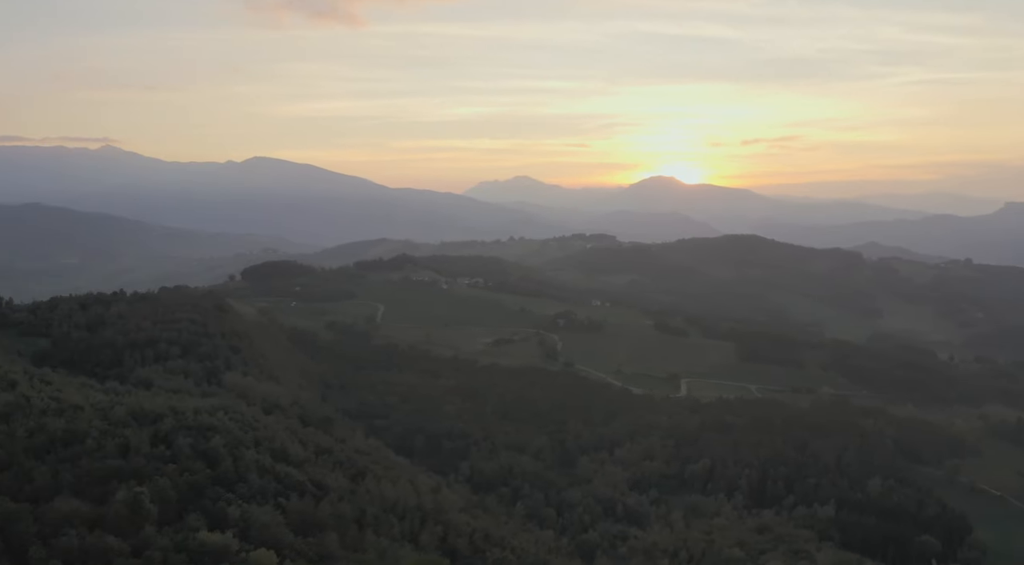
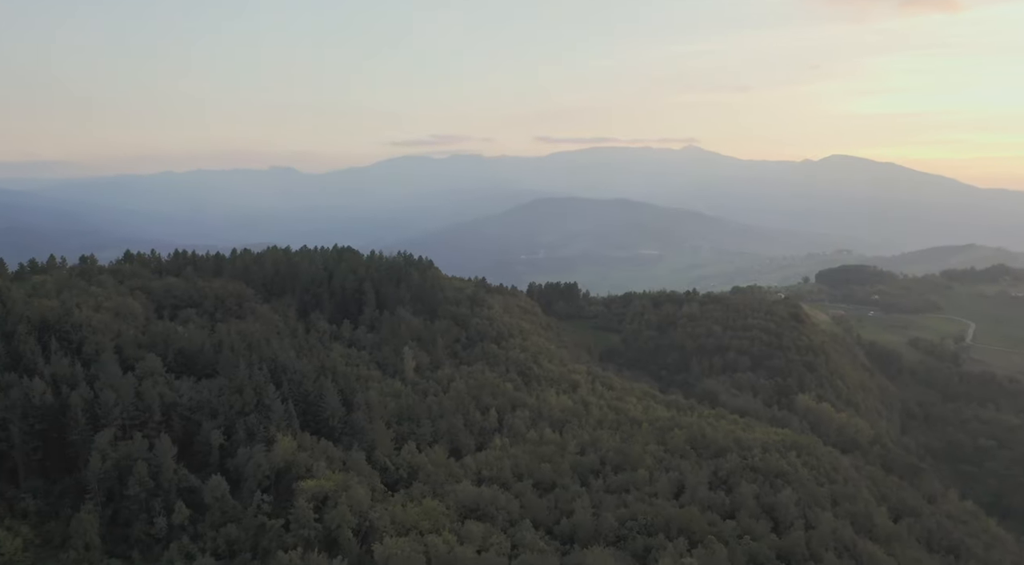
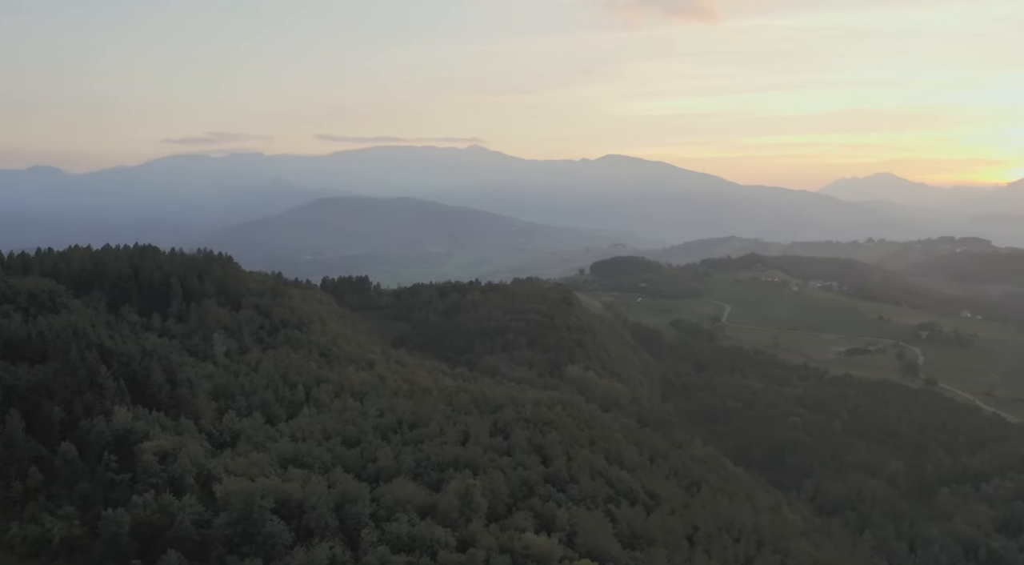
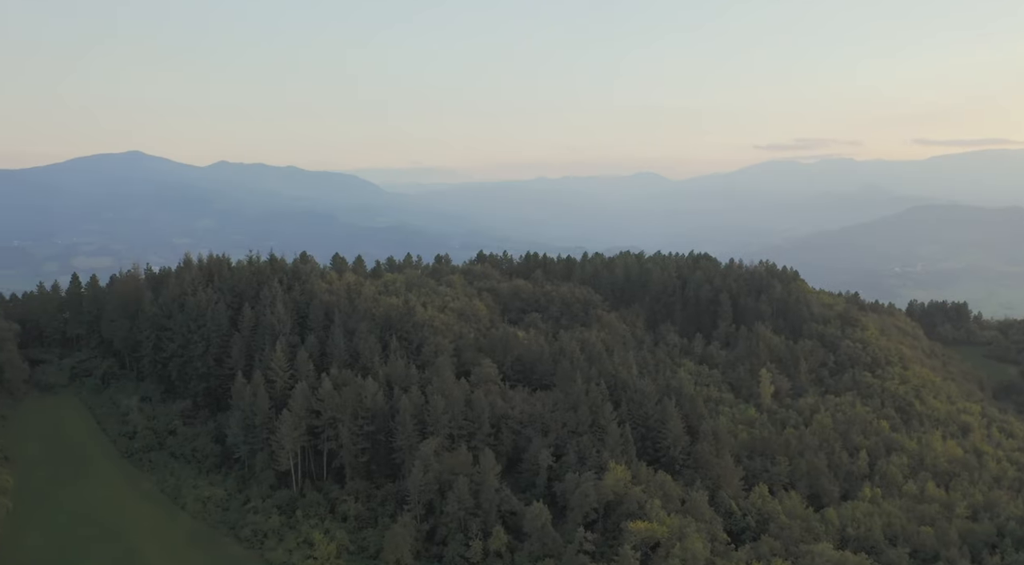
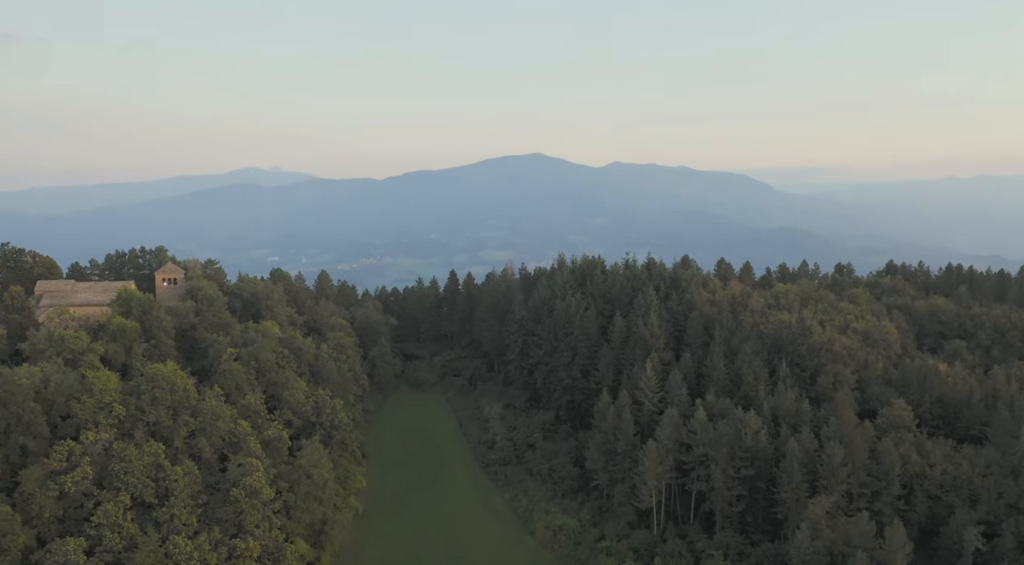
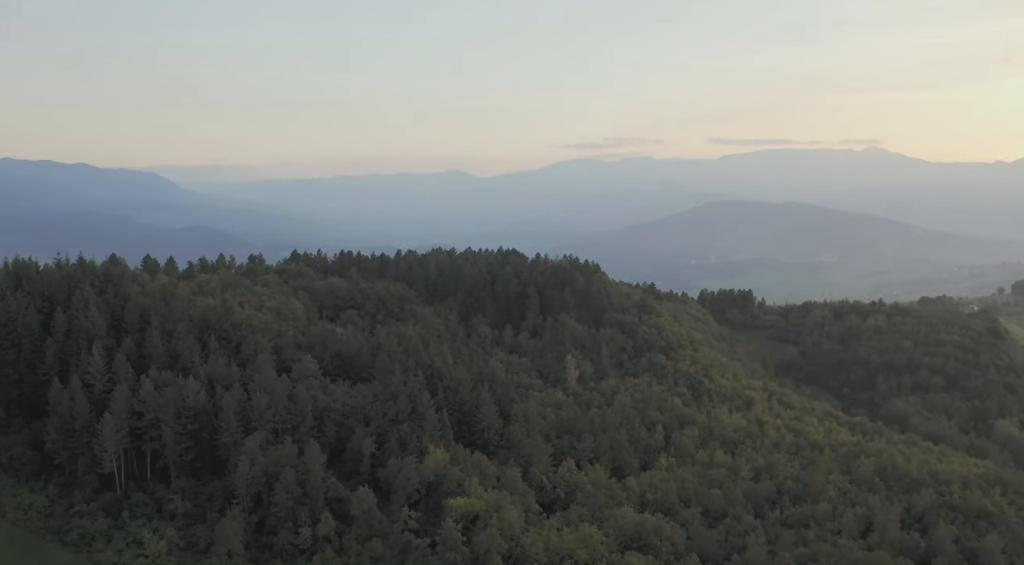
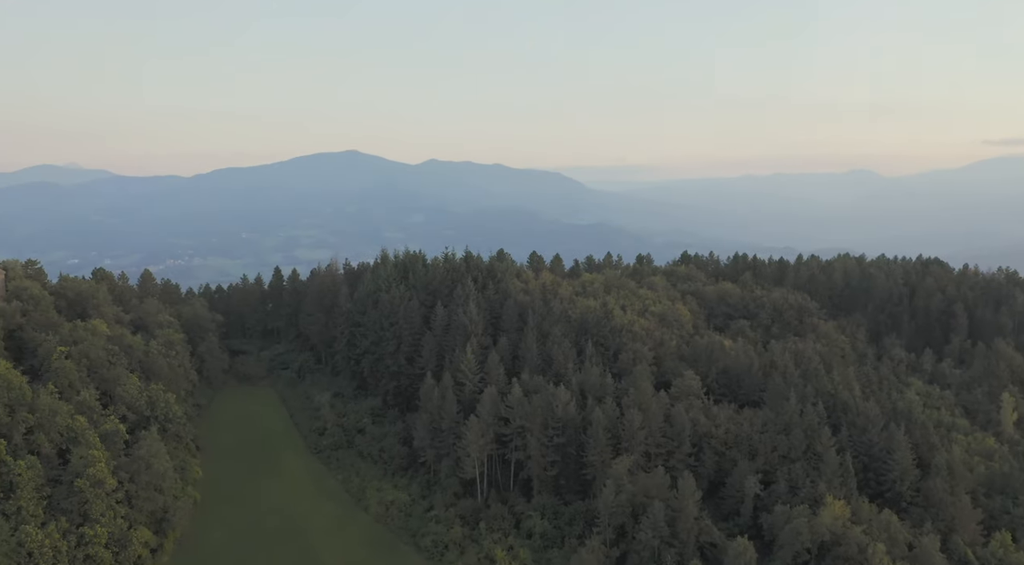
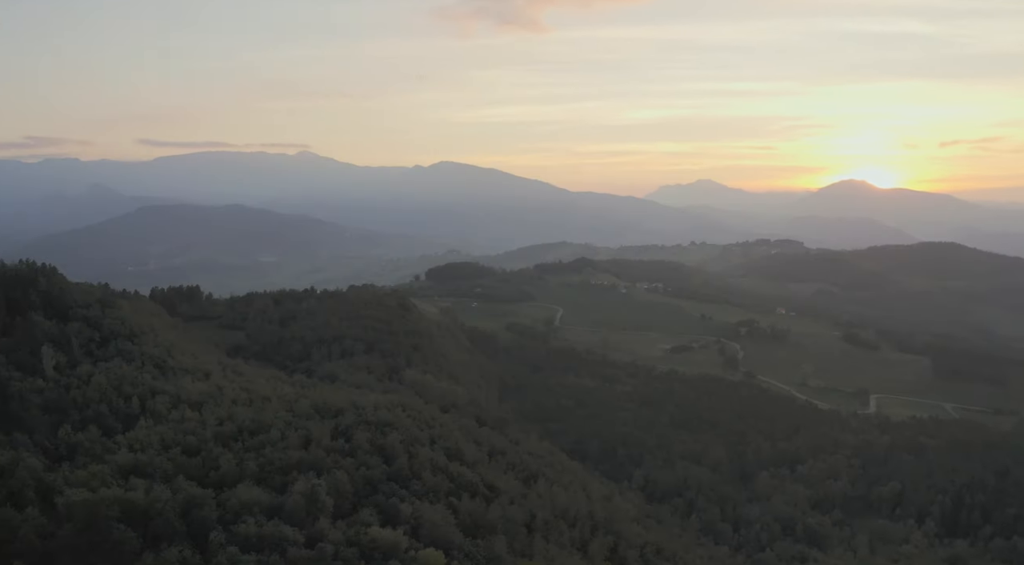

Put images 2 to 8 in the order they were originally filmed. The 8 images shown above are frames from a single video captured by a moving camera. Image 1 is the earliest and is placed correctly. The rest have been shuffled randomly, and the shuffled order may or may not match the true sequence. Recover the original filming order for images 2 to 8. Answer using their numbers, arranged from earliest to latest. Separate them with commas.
8, 3, 2, 6, 4, 7, 5
